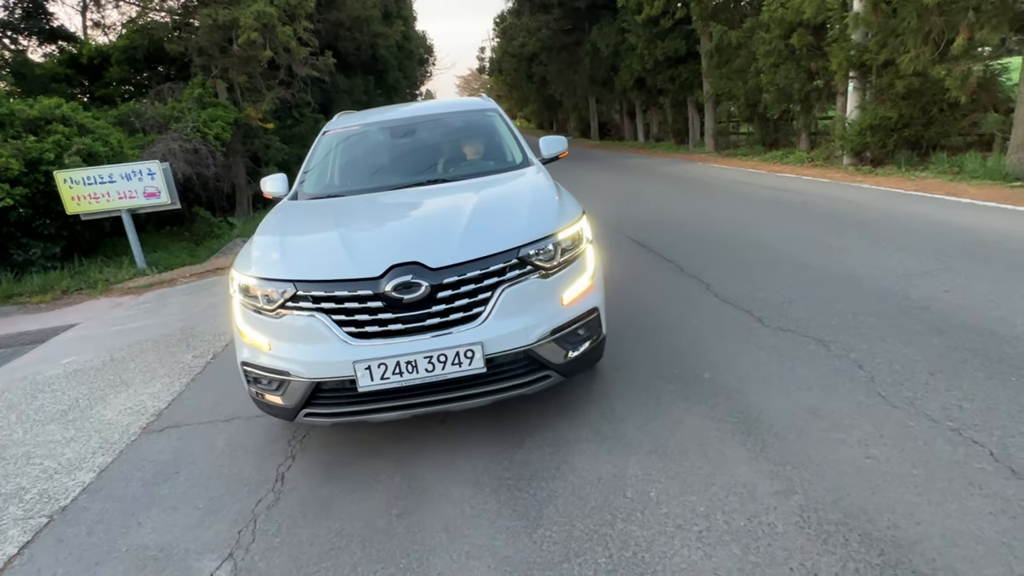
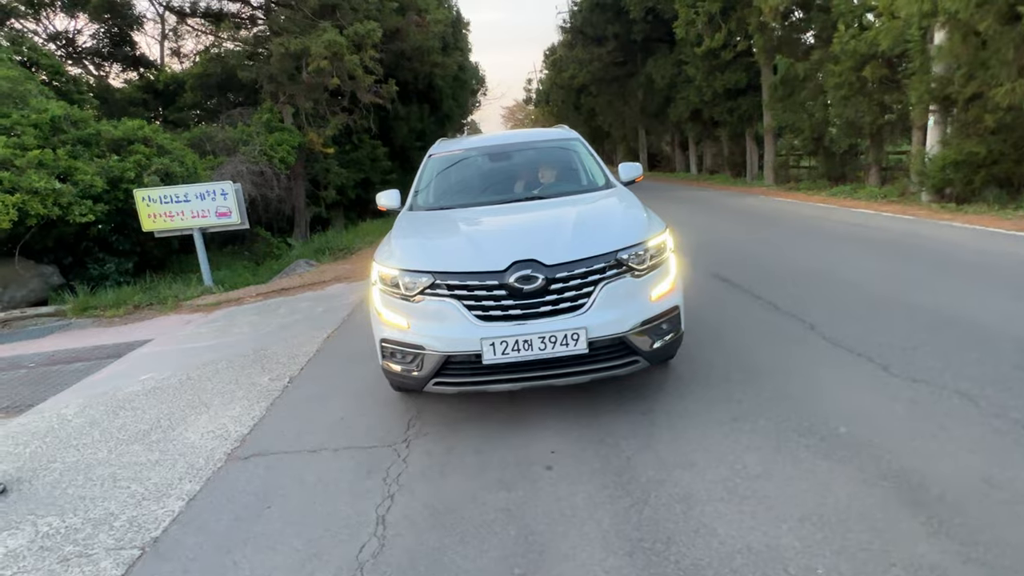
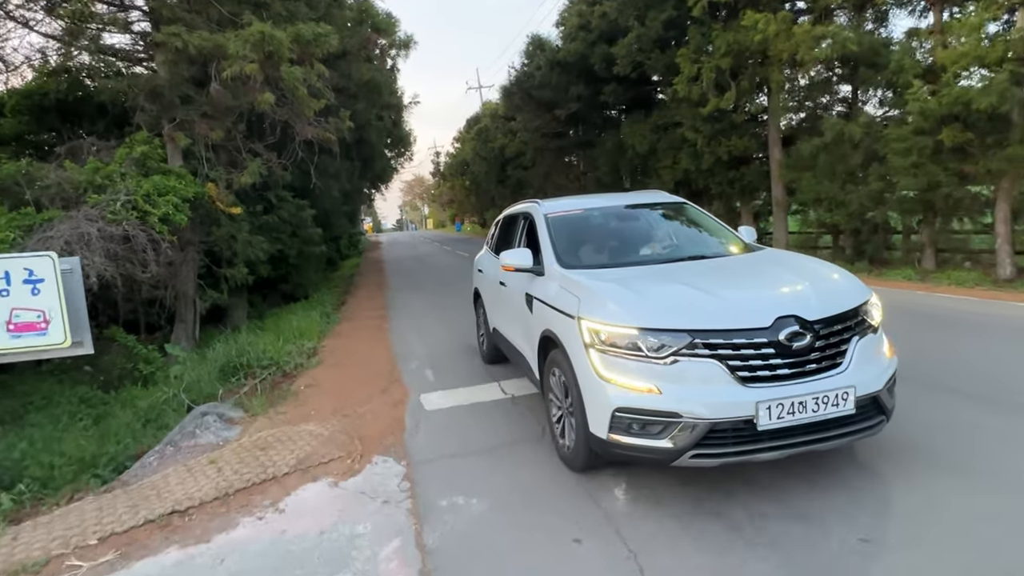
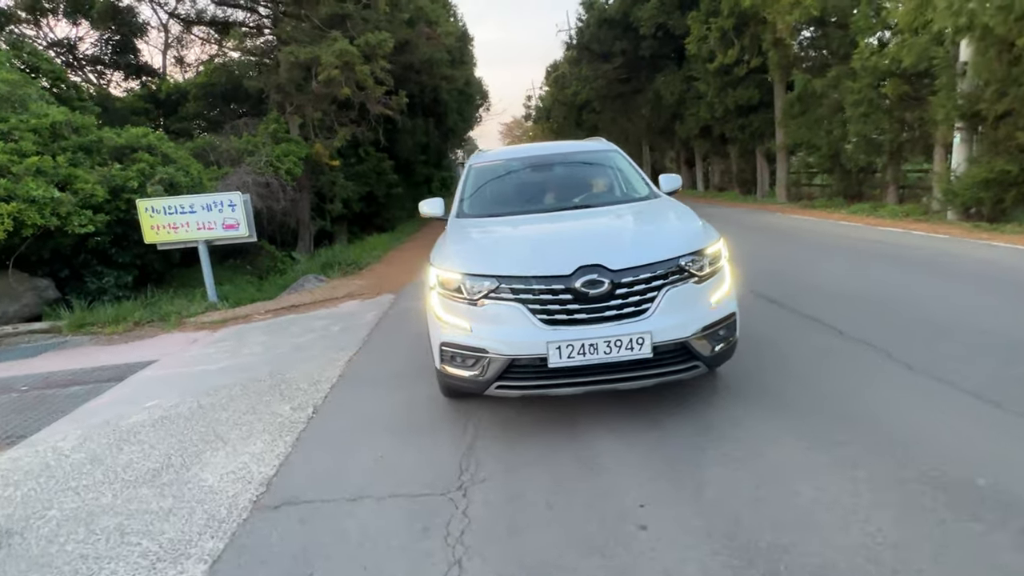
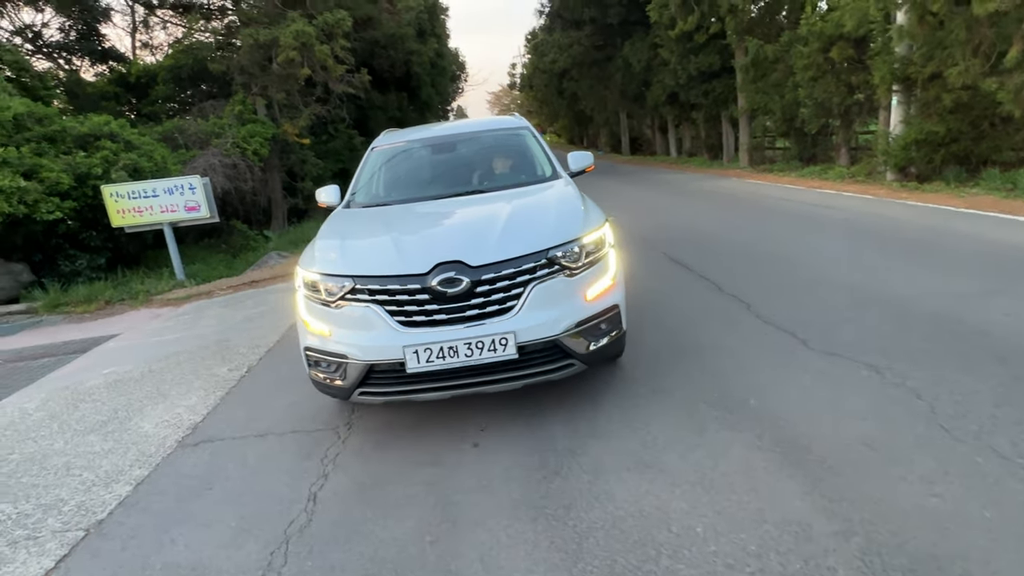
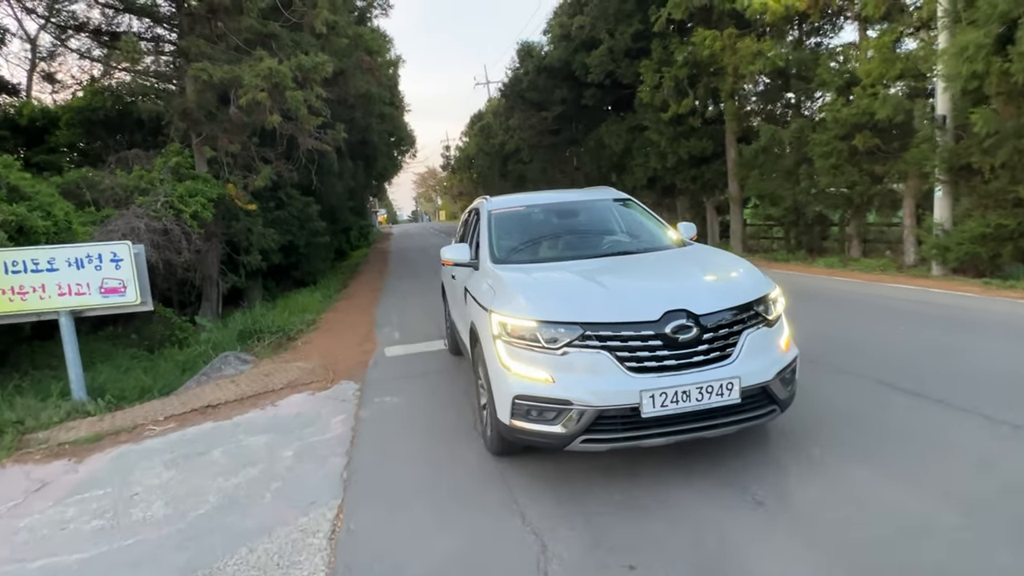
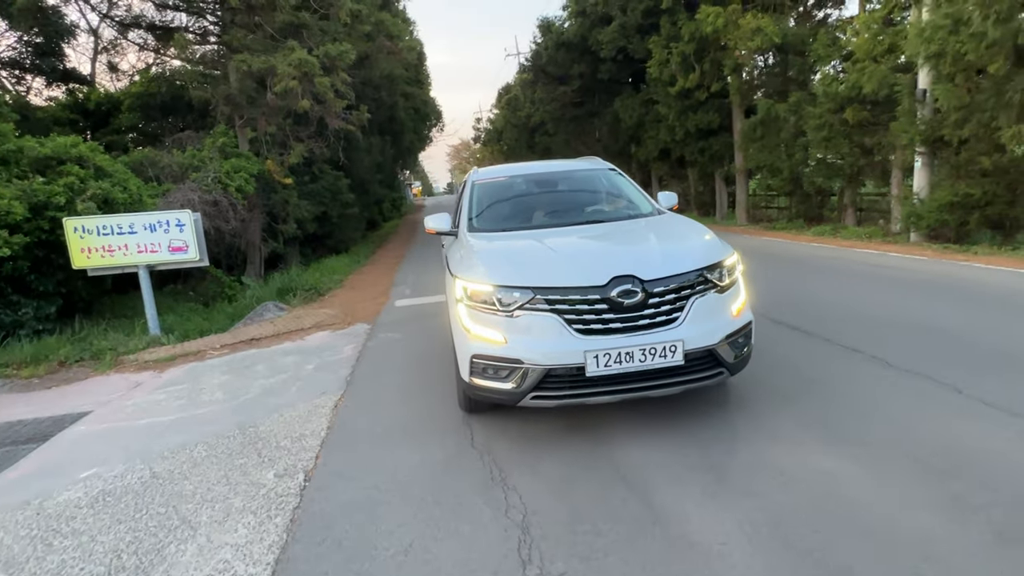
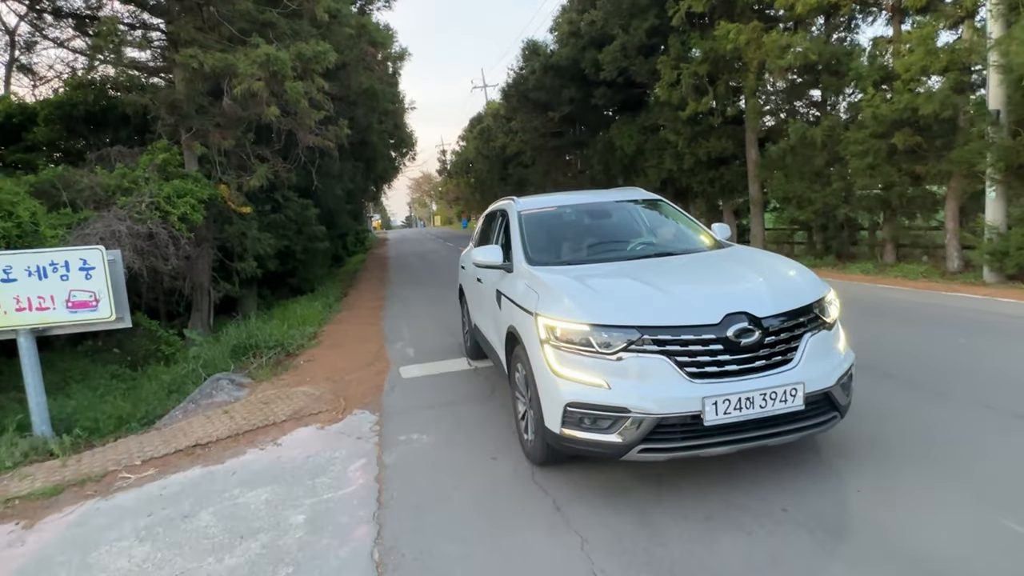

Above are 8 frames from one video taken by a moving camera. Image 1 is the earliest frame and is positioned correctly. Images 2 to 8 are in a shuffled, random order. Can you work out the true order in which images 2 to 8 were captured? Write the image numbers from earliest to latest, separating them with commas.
5, 2, 4, 7, 6, 8, 3
